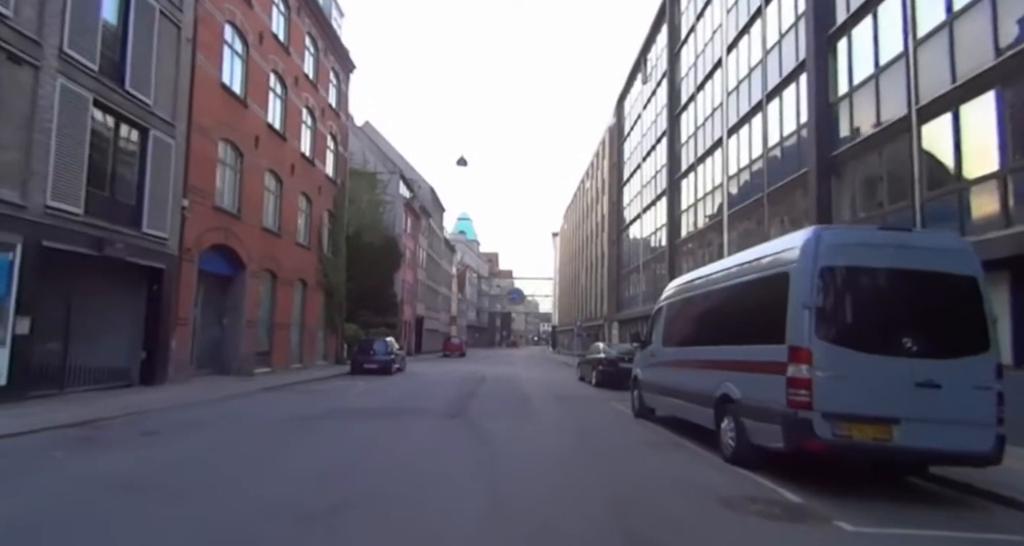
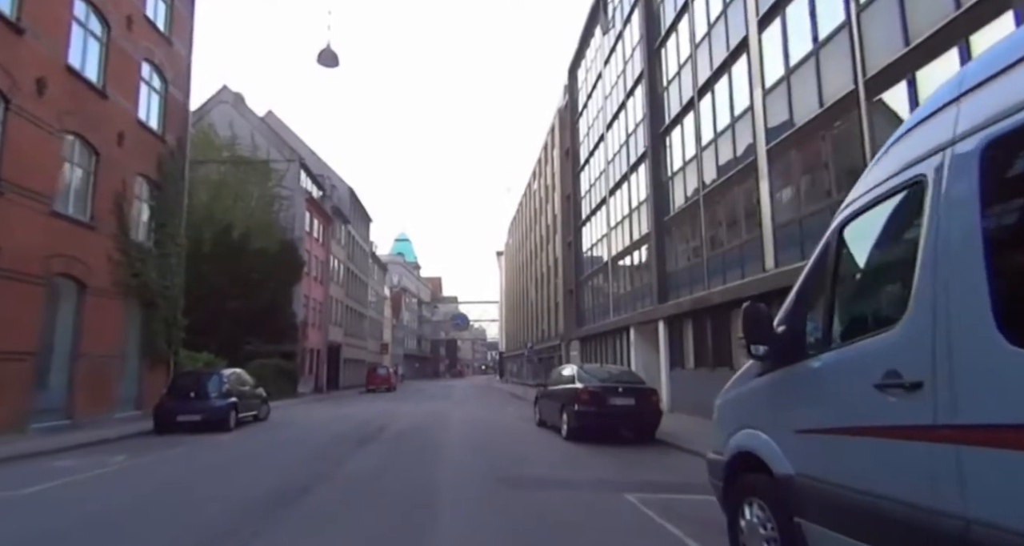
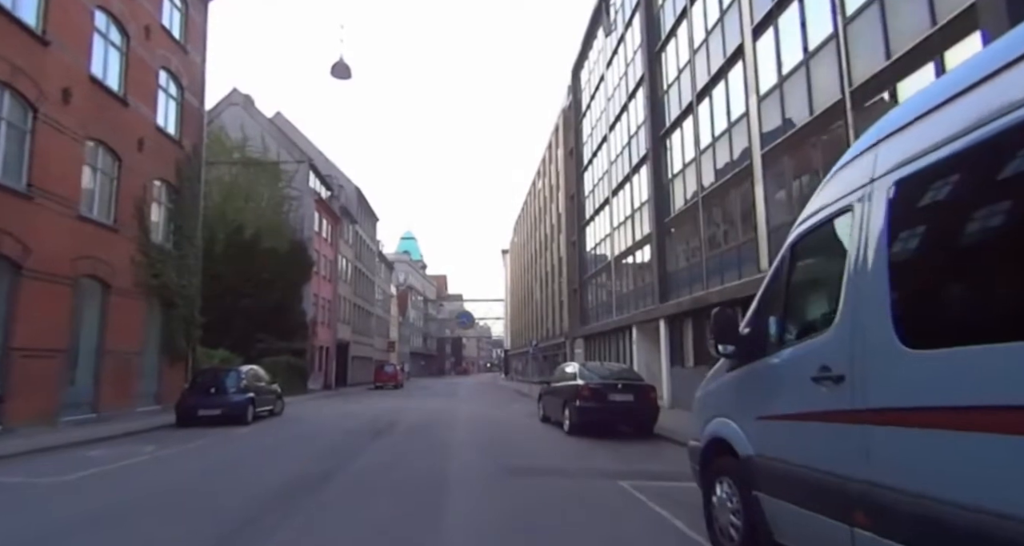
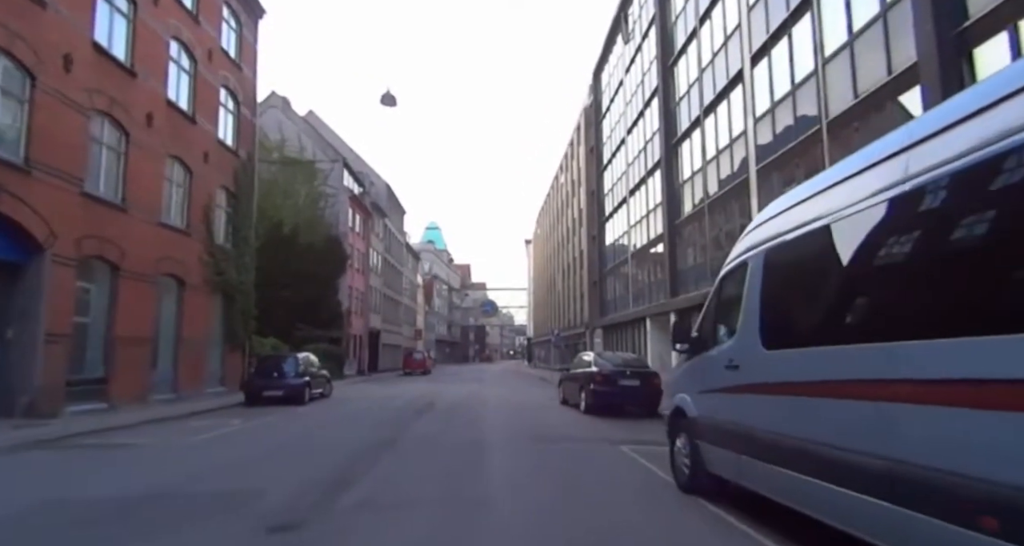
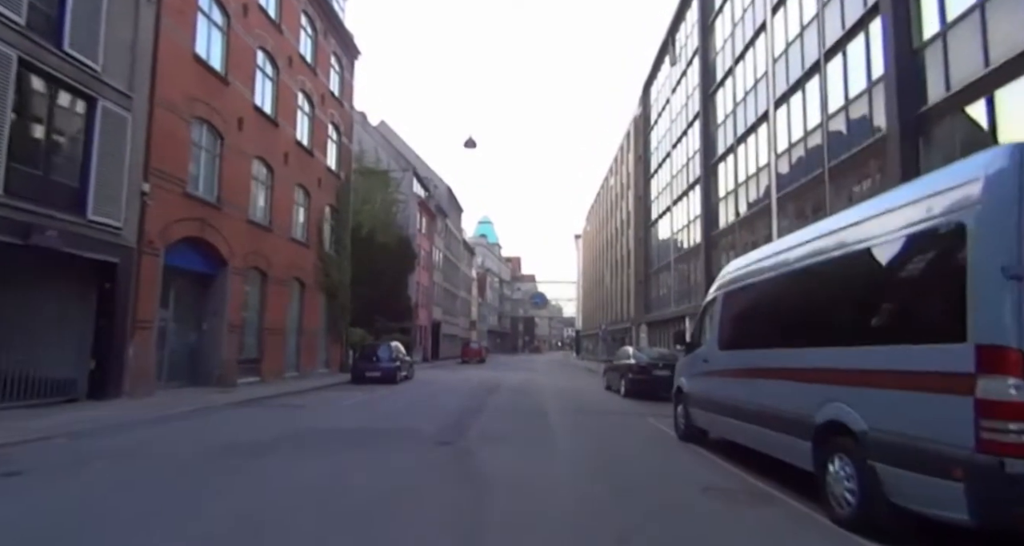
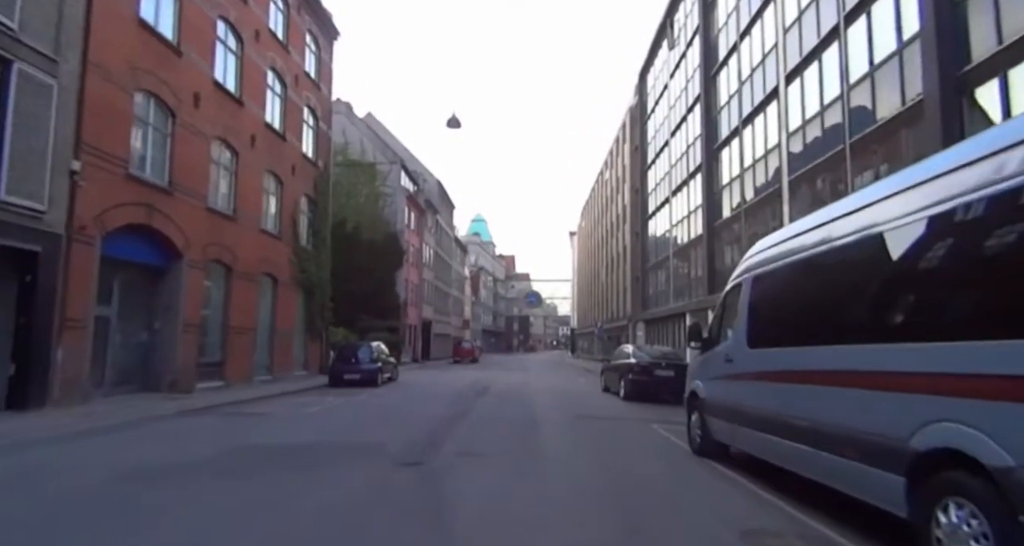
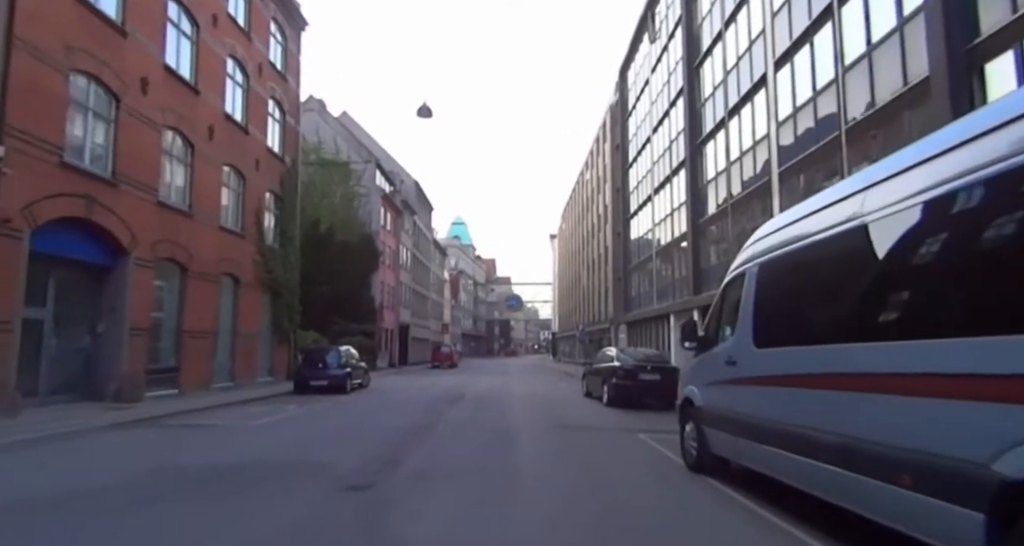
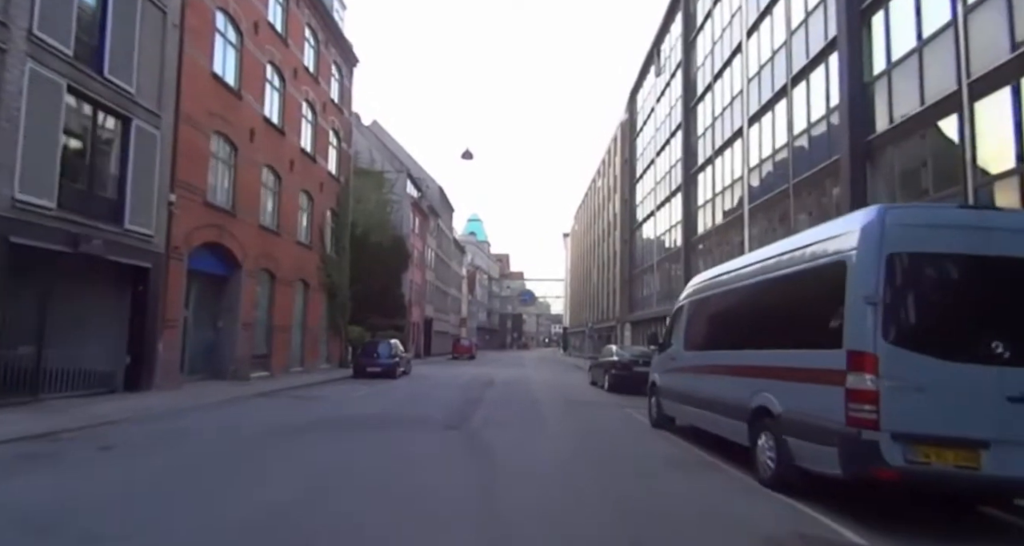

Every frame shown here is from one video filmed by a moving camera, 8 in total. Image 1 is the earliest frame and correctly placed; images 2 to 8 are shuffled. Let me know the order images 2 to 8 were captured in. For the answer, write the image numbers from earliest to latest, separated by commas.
8, 5, 6, 7, 4, 3, 2
